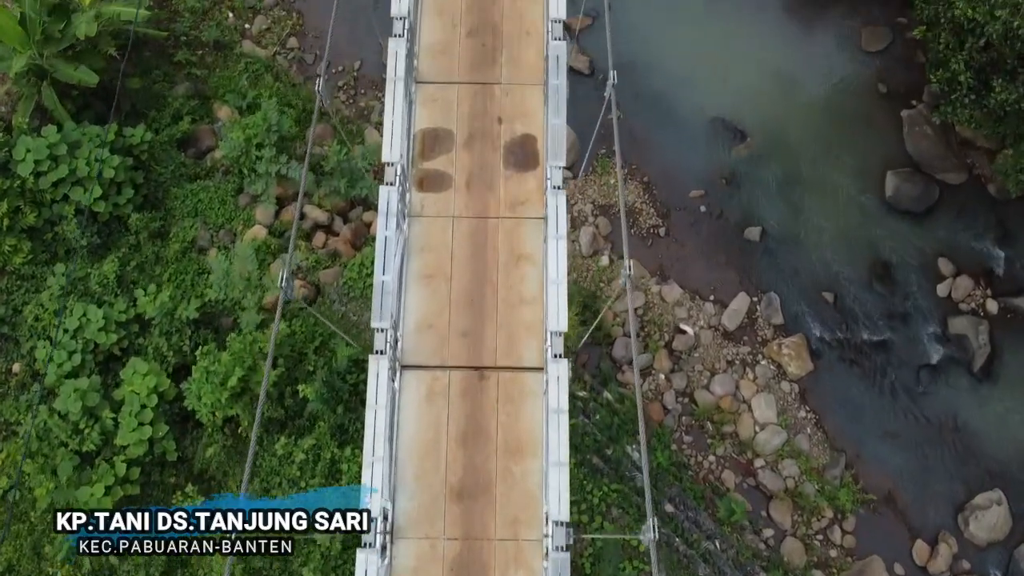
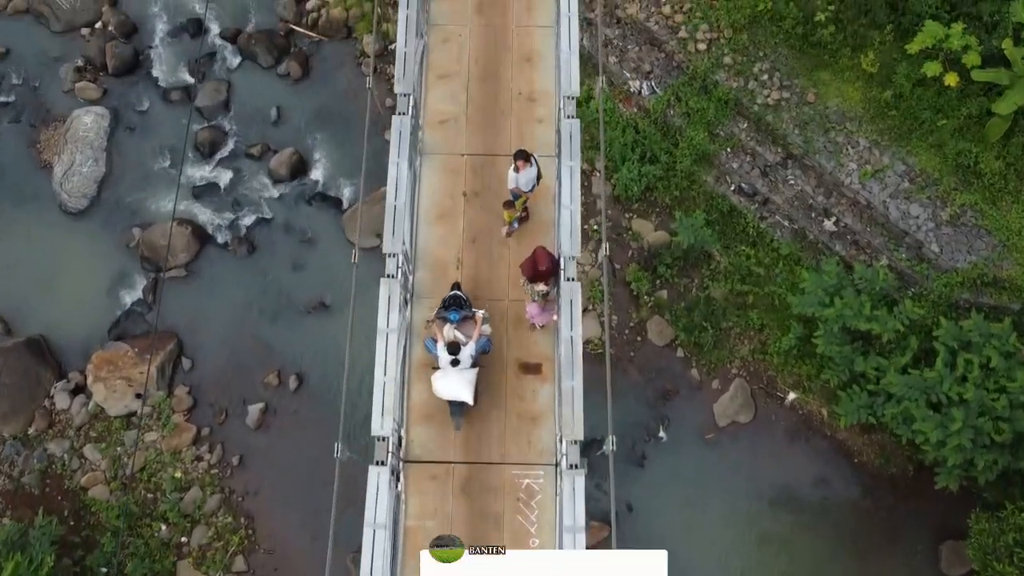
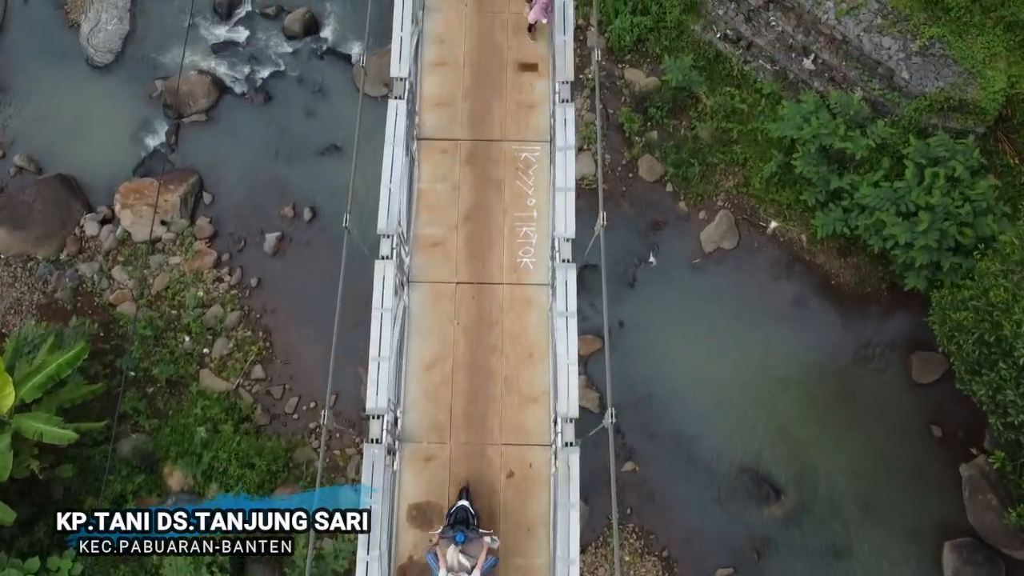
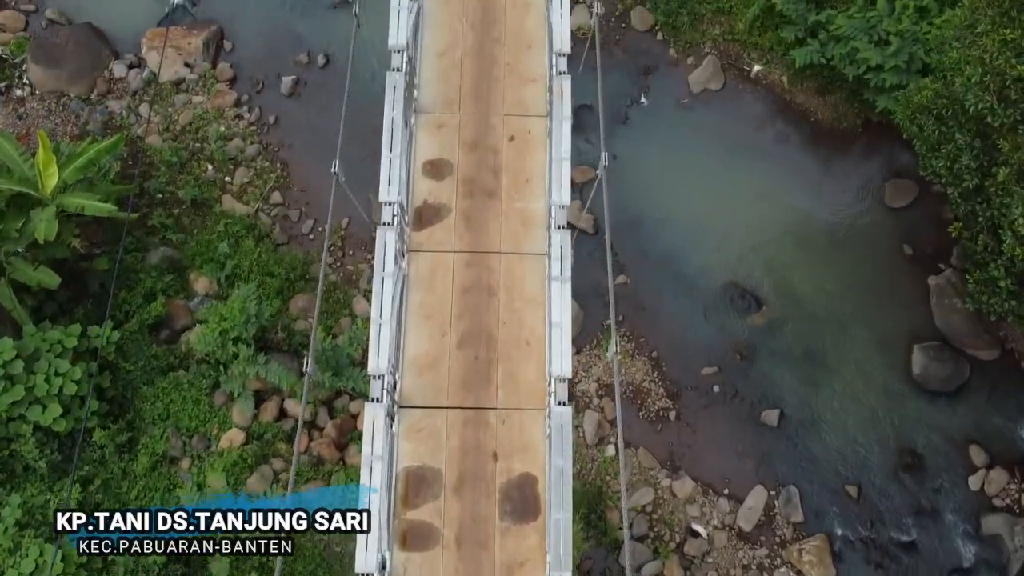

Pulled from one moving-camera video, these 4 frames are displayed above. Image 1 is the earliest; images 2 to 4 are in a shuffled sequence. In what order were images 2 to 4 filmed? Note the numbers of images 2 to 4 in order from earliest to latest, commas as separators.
4, 3, 2
